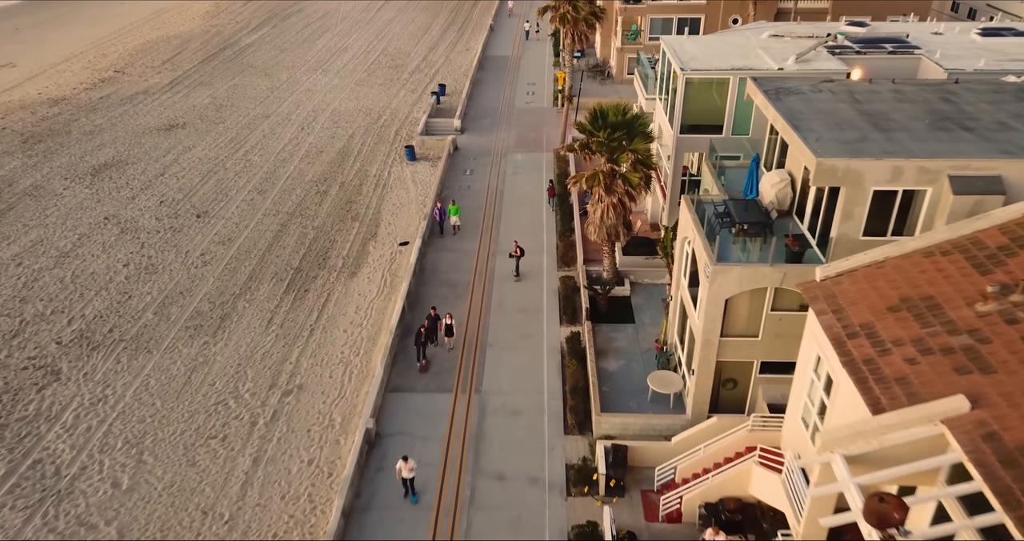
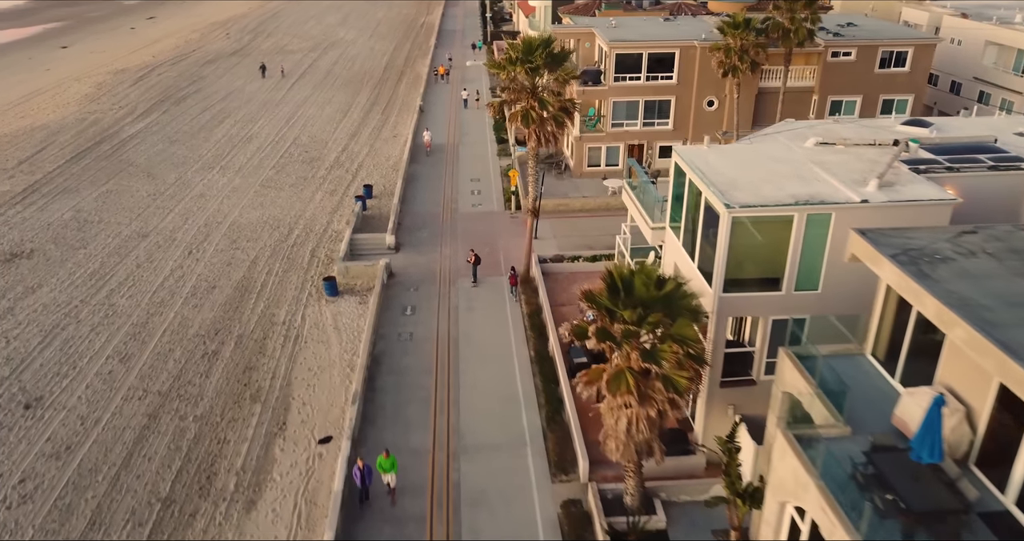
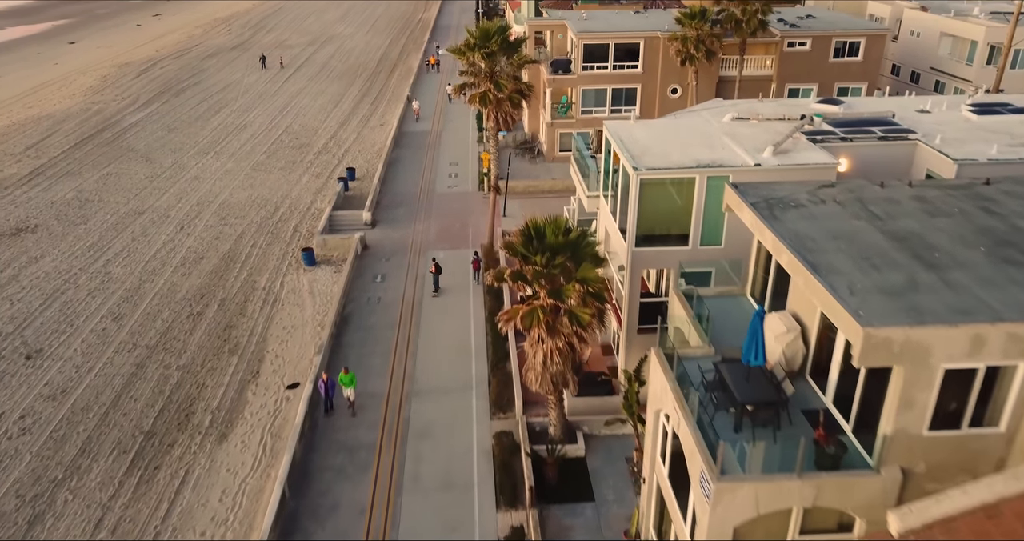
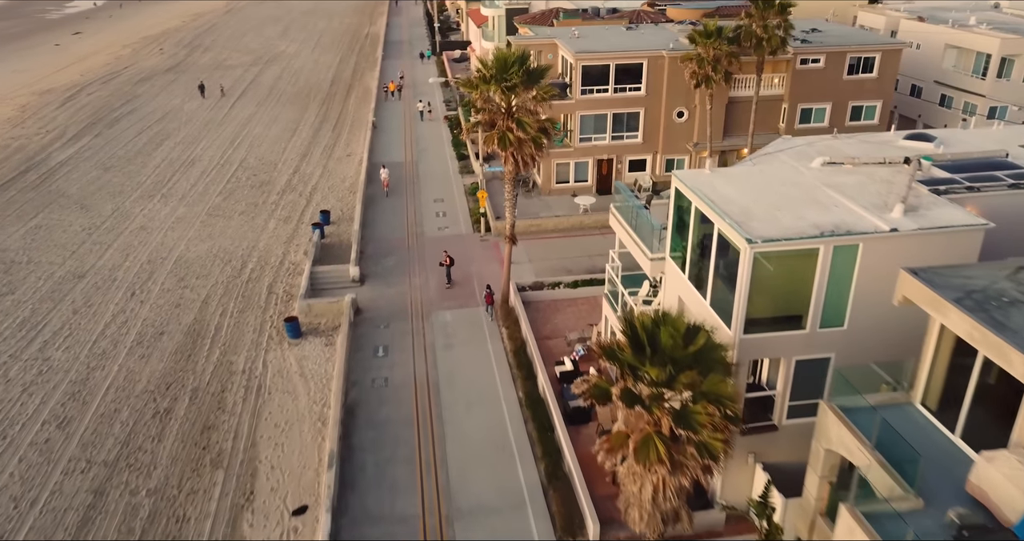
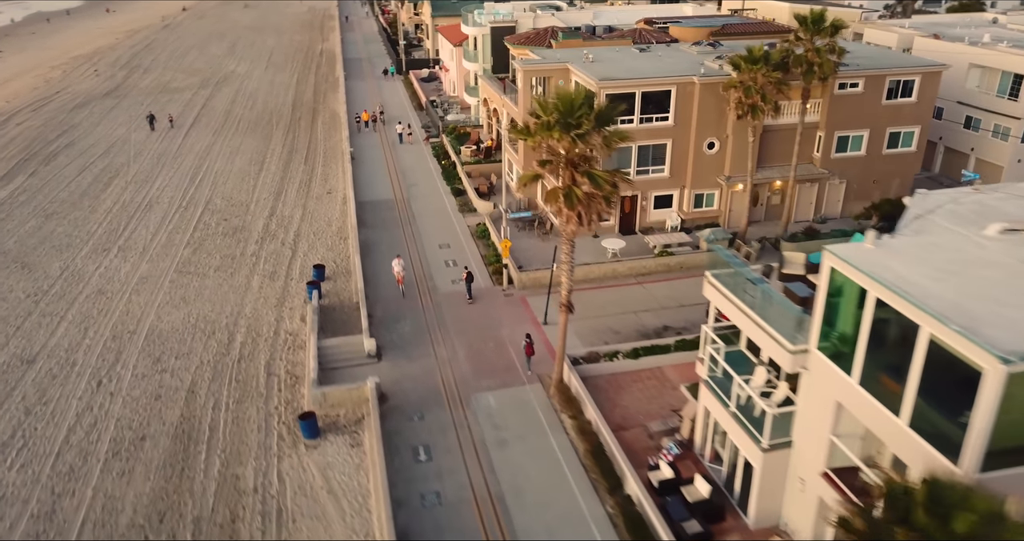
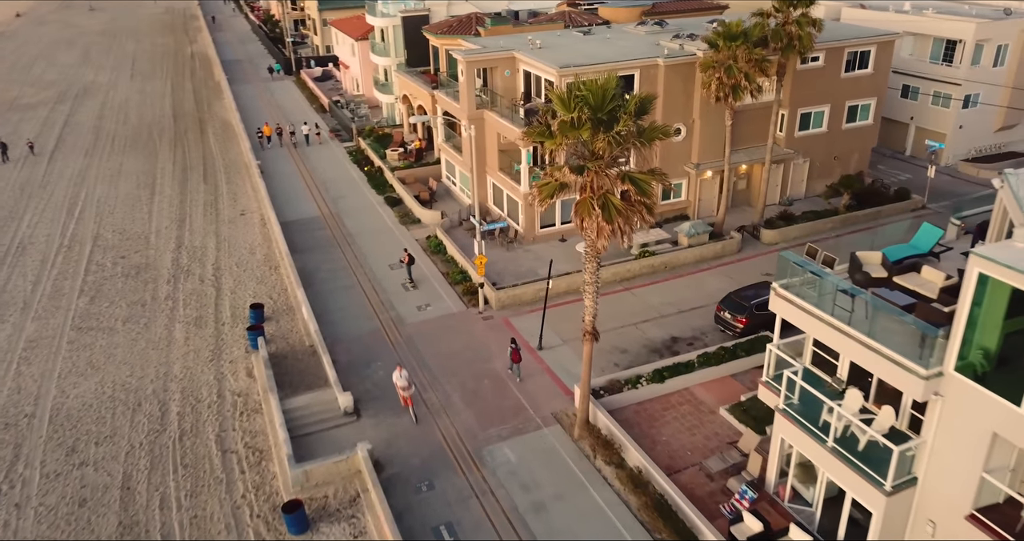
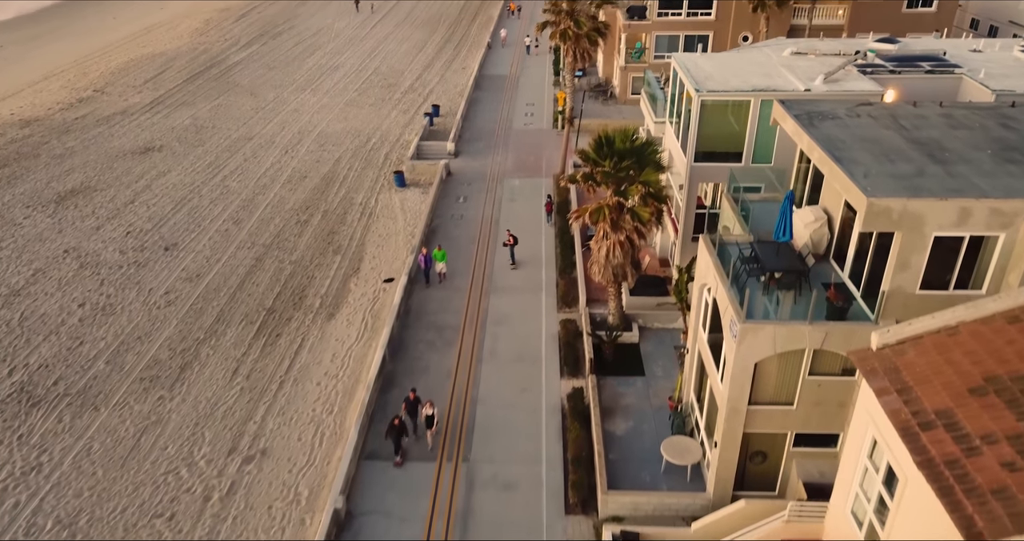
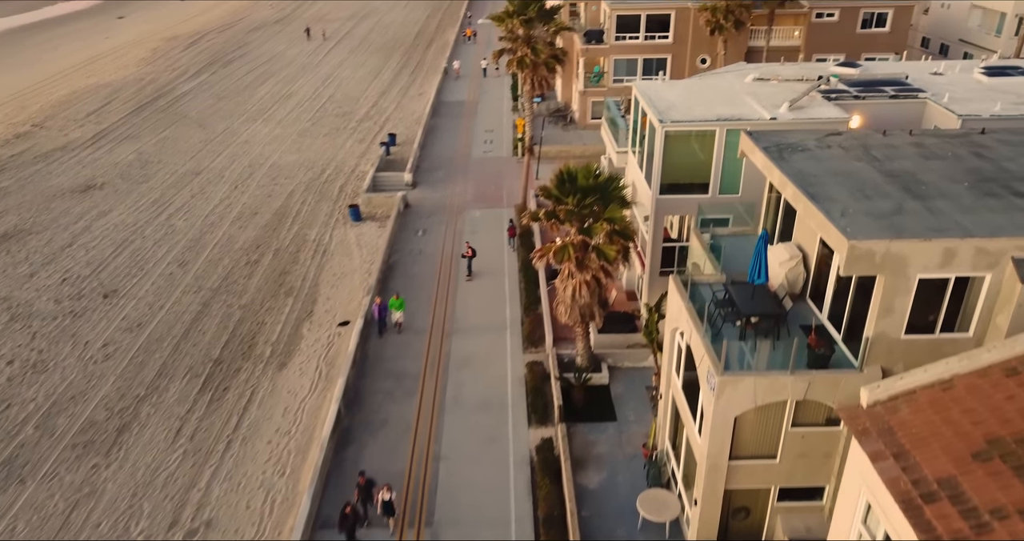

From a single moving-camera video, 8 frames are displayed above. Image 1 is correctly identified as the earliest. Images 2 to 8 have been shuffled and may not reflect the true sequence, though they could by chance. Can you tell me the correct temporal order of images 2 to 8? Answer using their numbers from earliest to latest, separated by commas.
7, 8, 3, 2, 4, 5, 6
